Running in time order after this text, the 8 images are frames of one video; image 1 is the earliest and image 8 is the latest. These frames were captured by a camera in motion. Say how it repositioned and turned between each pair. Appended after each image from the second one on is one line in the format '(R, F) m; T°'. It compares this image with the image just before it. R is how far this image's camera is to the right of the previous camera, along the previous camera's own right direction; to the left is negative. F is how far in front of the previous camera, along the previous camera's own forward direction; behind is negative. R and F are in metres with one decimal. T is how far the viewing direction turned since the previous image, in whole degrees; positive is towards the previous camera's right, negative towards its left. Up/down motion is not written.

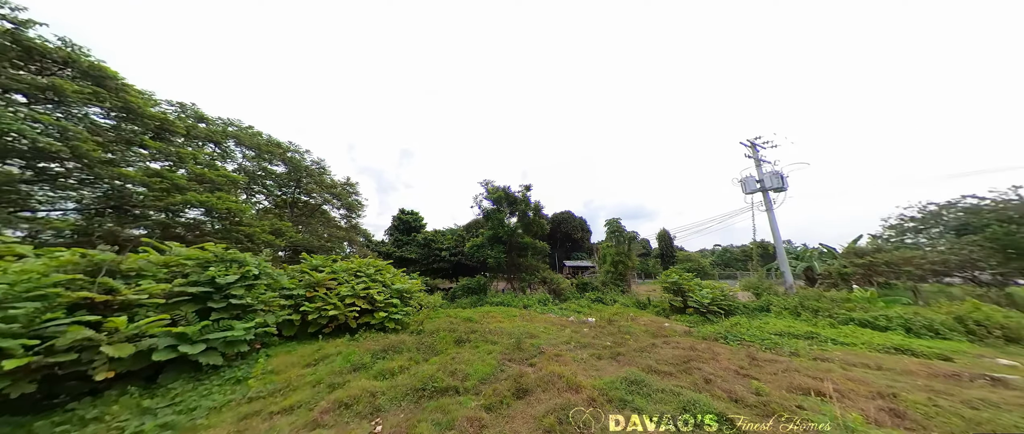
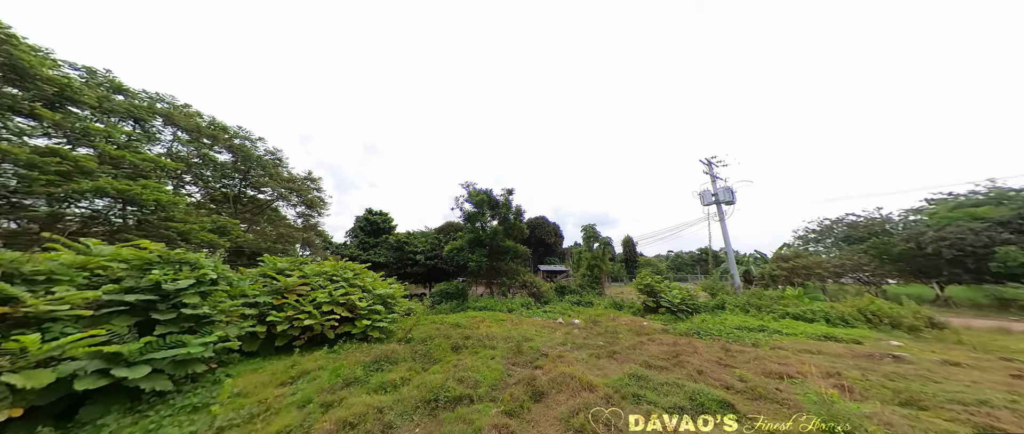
(-0.8, +0.1) m; +7°
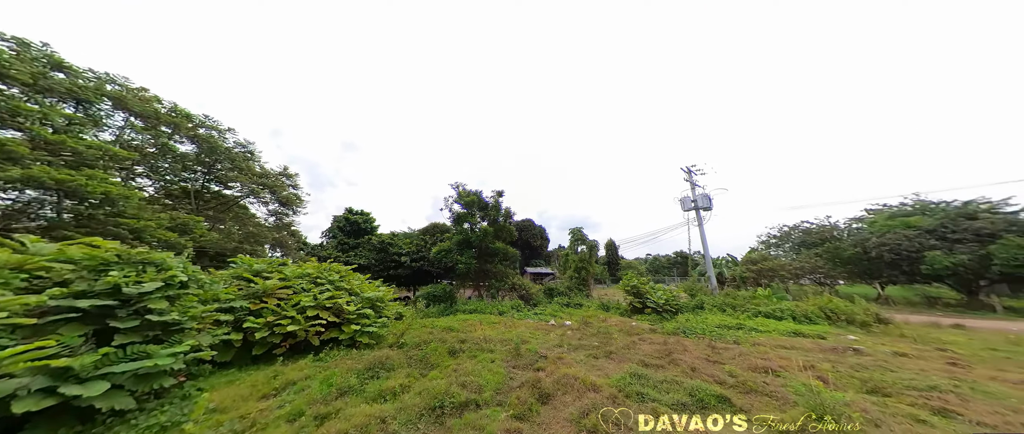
(-0.4, 0.0) m; +4°
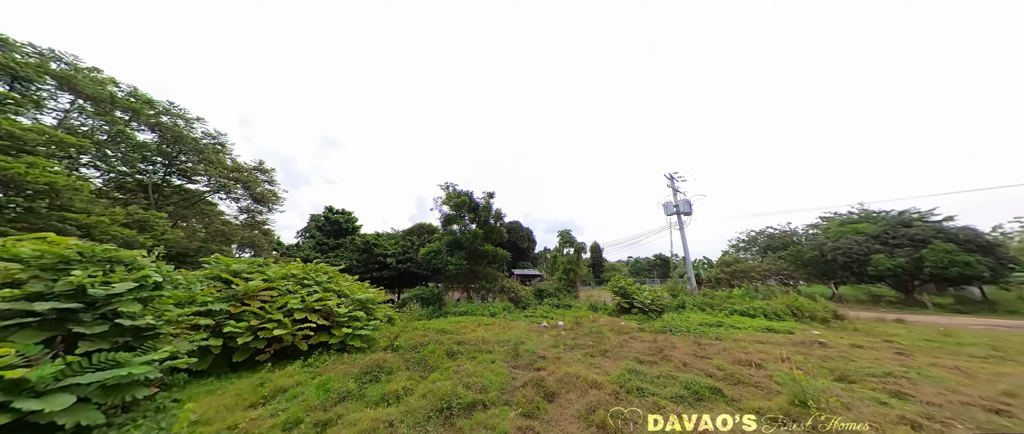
(-0.4, 0.0) m; +4°
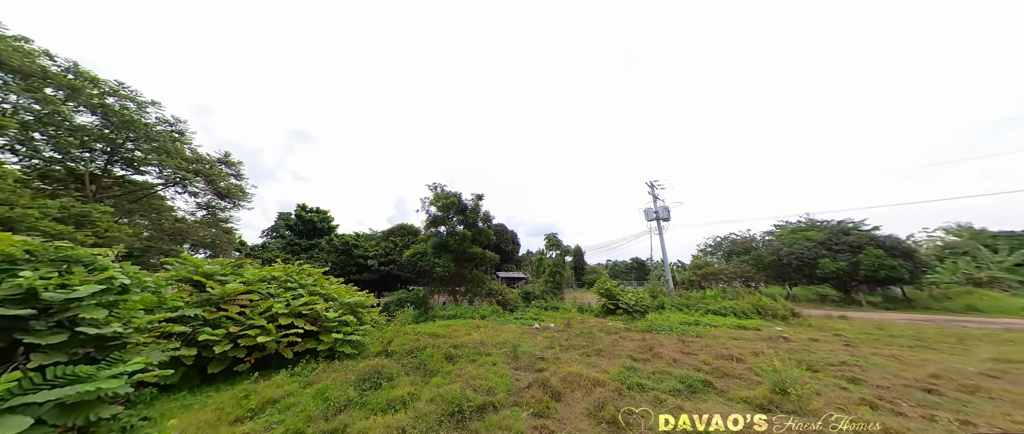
(-0.5, 0.0) m; +5°
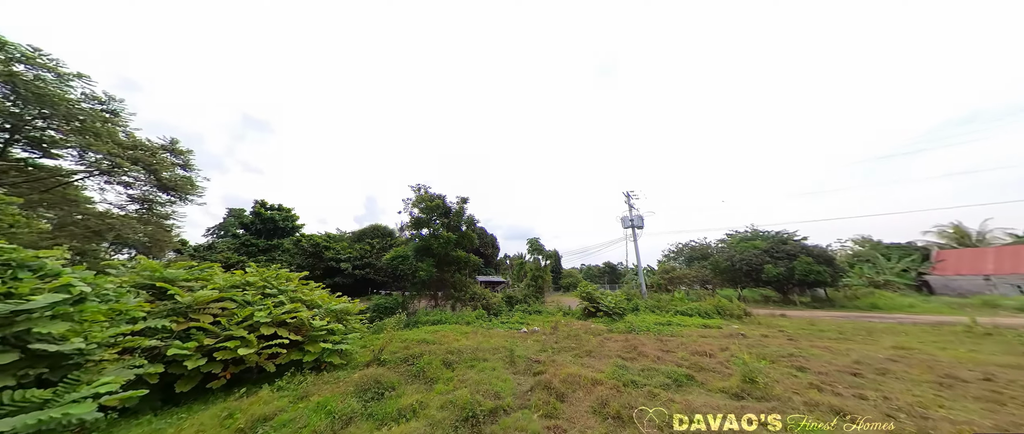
(-0.6, -0.1) m; +6°
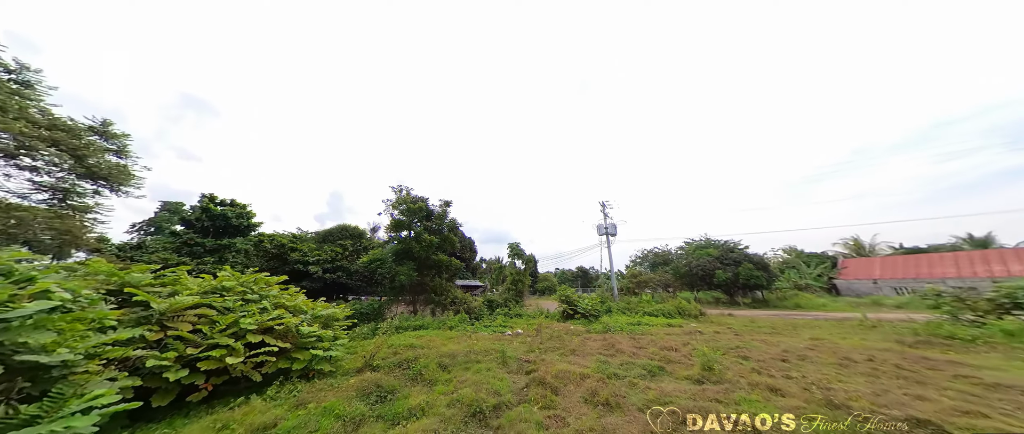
(-0.5, -0.3) m; +6°
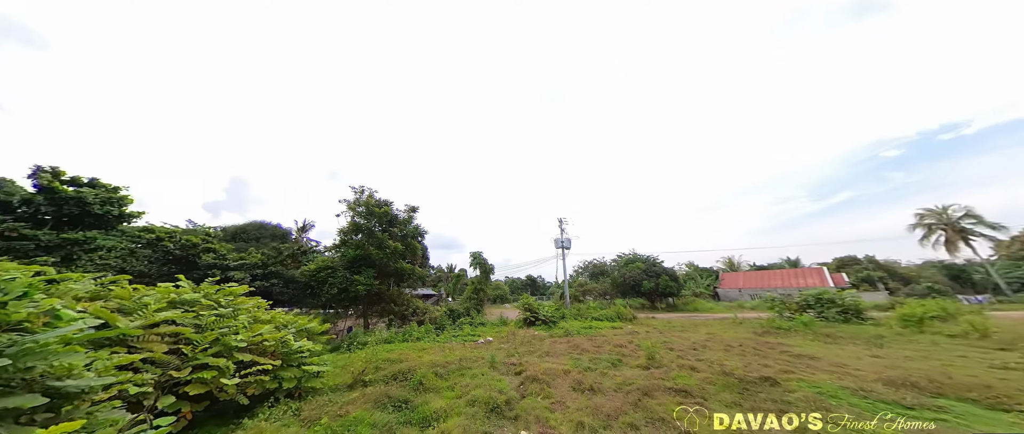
(-1.4, -0.6) m; +13°
